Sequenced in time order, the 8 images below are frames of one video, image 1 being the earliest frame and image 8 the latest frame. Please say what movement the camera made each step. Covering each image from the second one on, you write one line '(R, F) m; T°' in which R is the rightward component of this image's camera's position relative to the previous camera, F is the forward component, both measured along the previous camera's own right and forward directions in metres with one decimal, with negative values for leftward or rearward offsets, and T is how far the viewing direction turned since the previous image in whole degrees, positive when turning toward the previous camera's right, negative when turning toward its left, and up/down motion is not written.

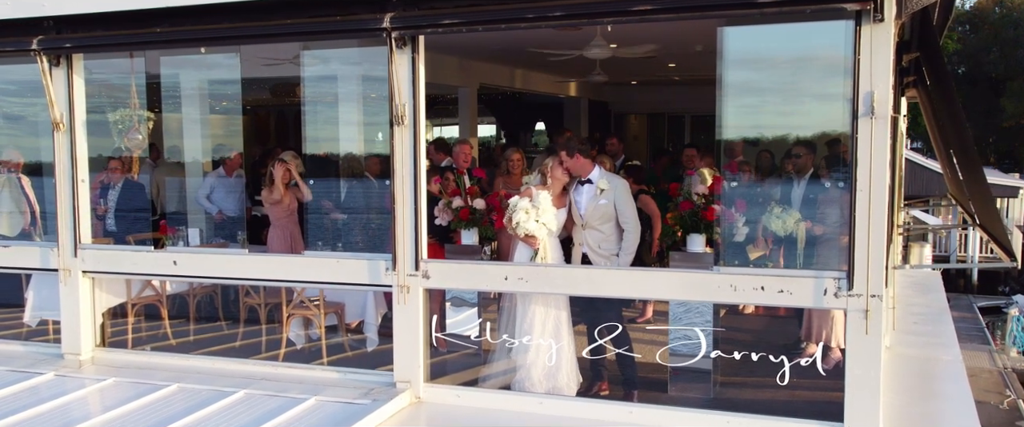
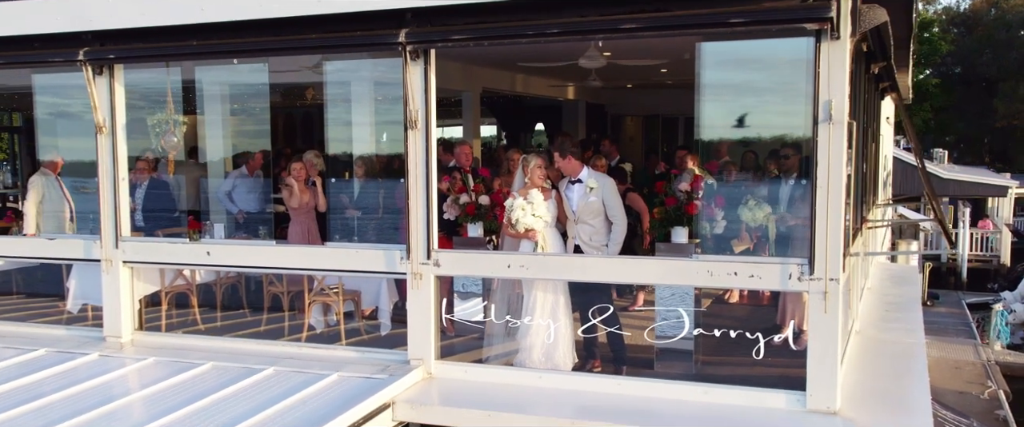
(0.0, -0.5) m; 0°
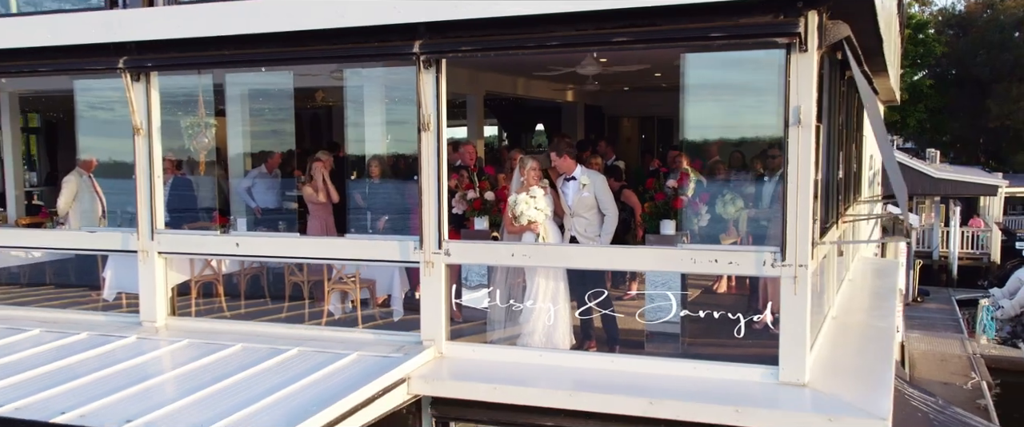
(0.0, -0.5) m; 0°
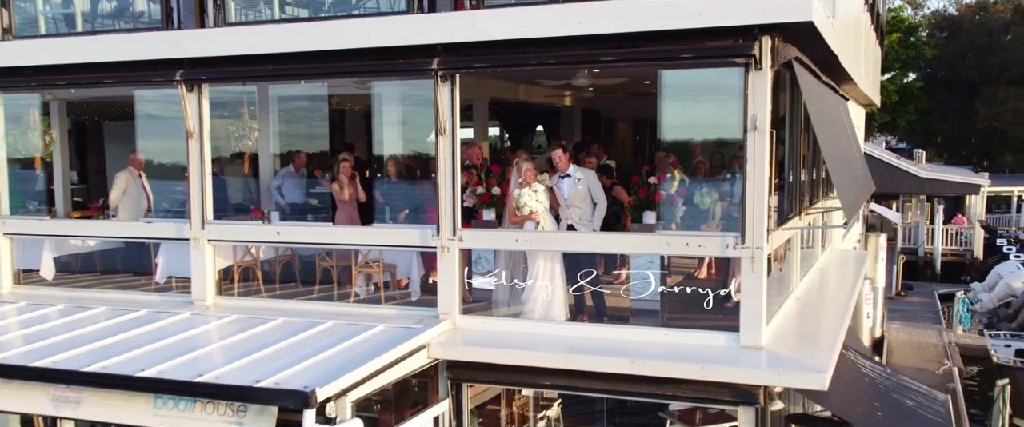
(0.0, -1.0) m; 0°
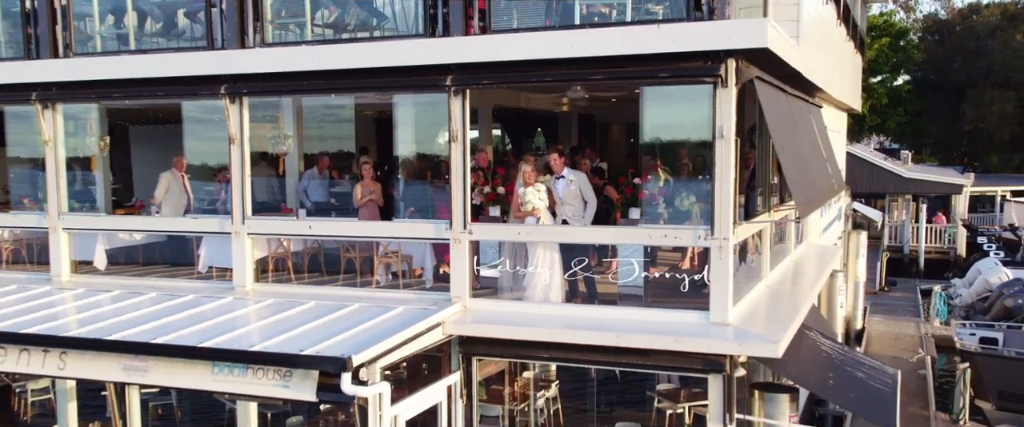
(0.0, -1.0) m; 0°
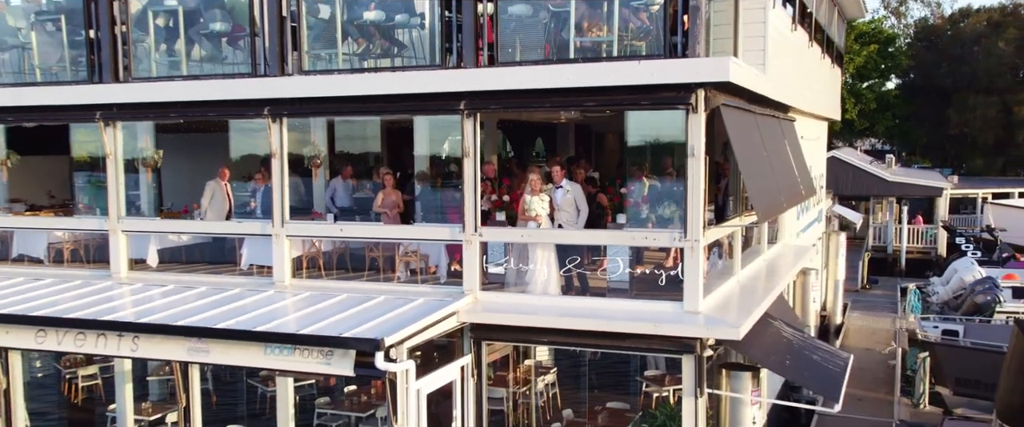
(0.0, -1.3) m; 0°
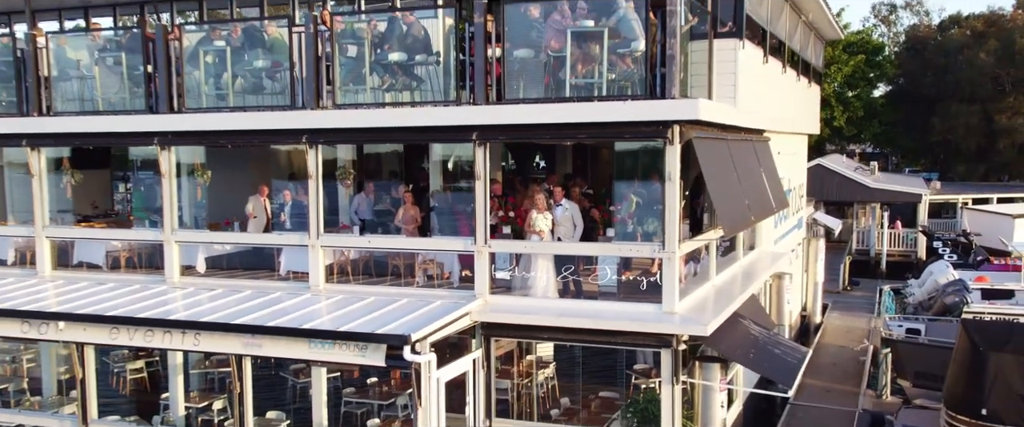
(-0.1, -1.5) m; 0°
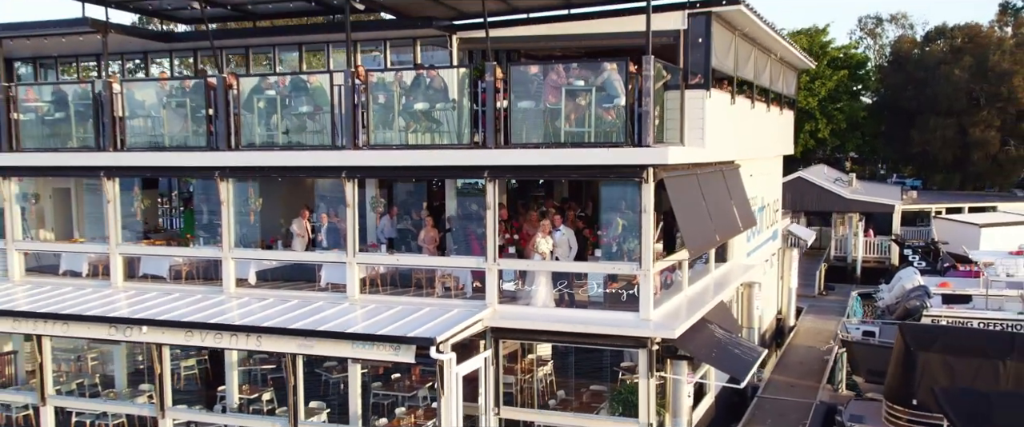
(-0.1, -2.2) m; 0°
